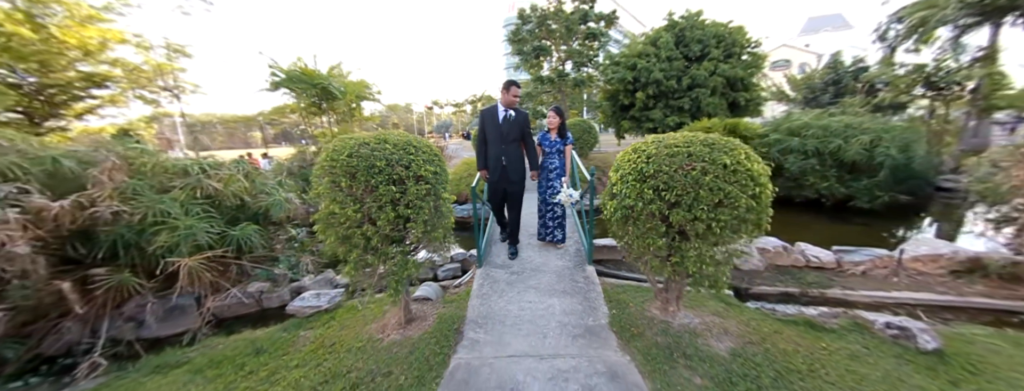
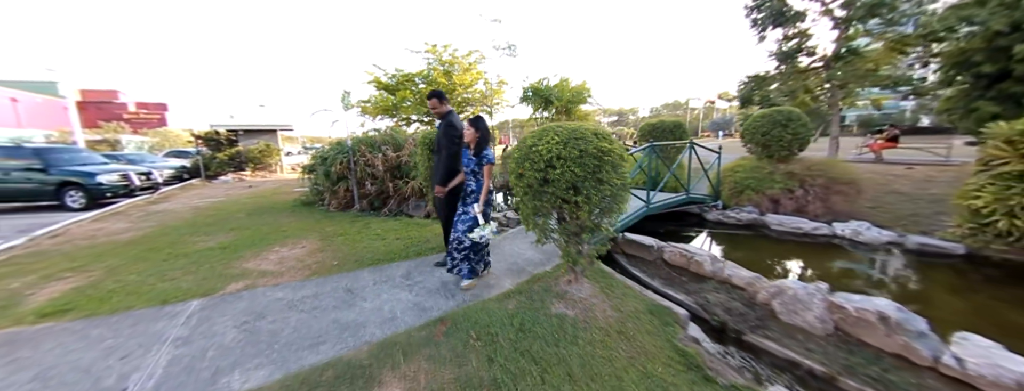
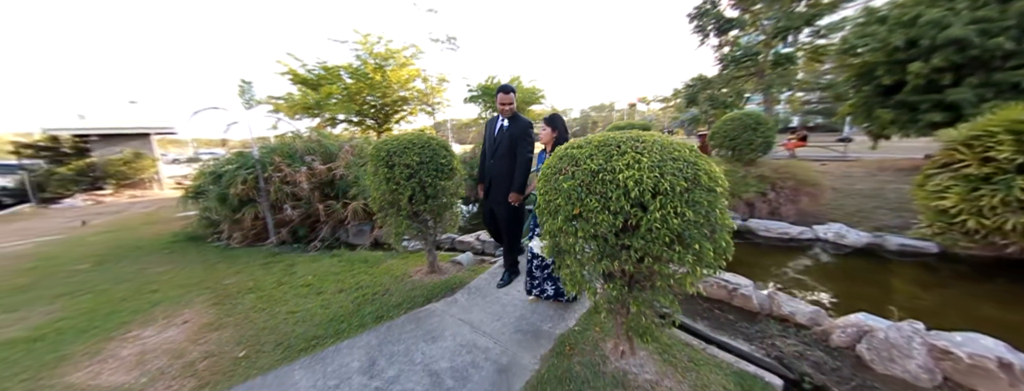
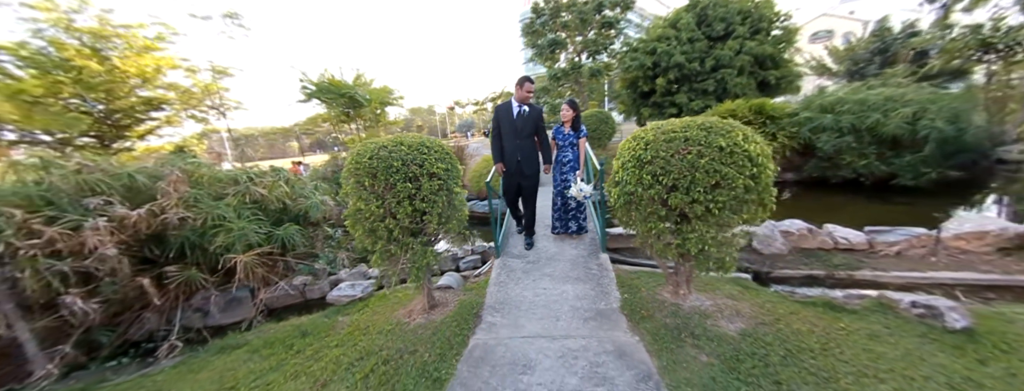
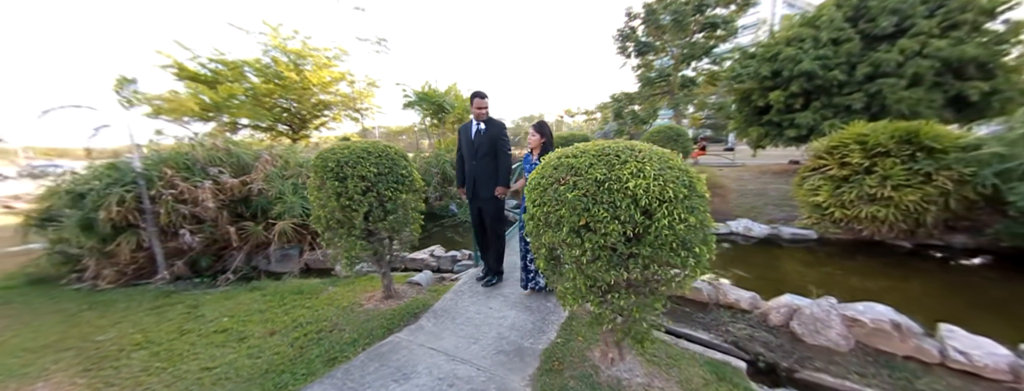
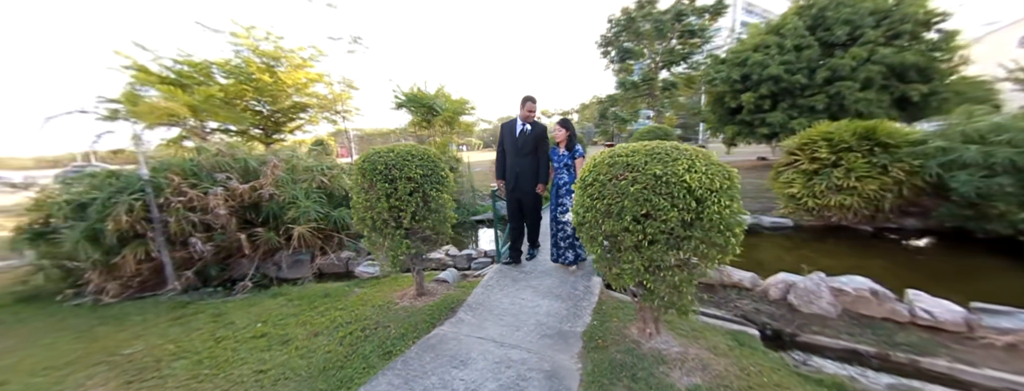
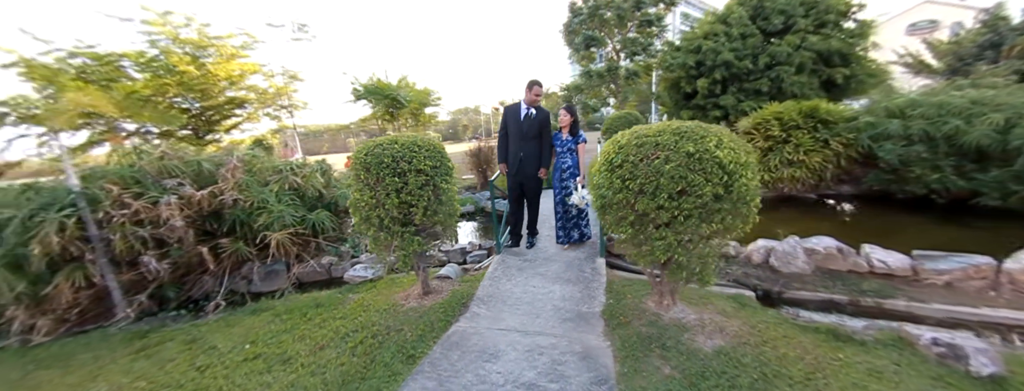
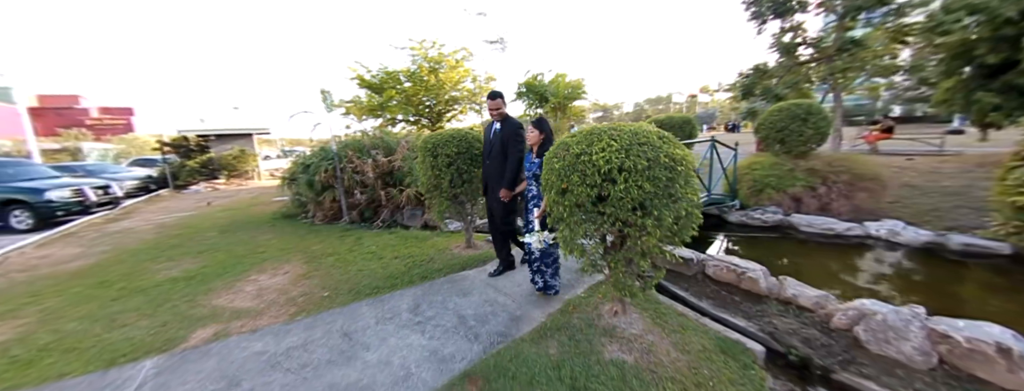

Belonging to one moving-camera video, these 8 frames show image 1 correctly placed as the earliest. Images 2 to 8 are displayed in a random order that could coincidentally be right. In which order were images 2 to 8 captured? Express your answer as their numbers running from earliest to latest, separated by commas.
4, 7, 6, 5, 3, 8, 2
